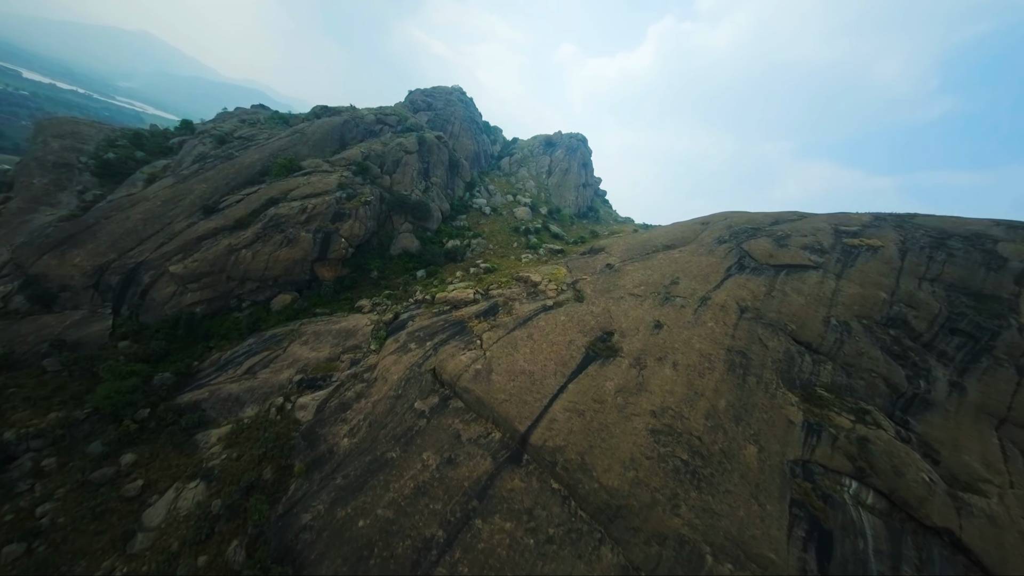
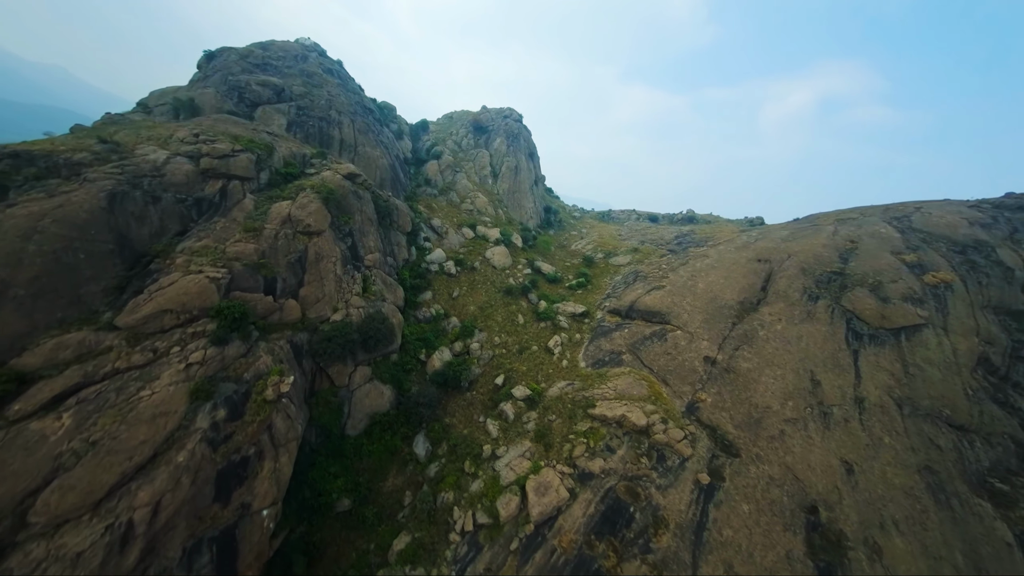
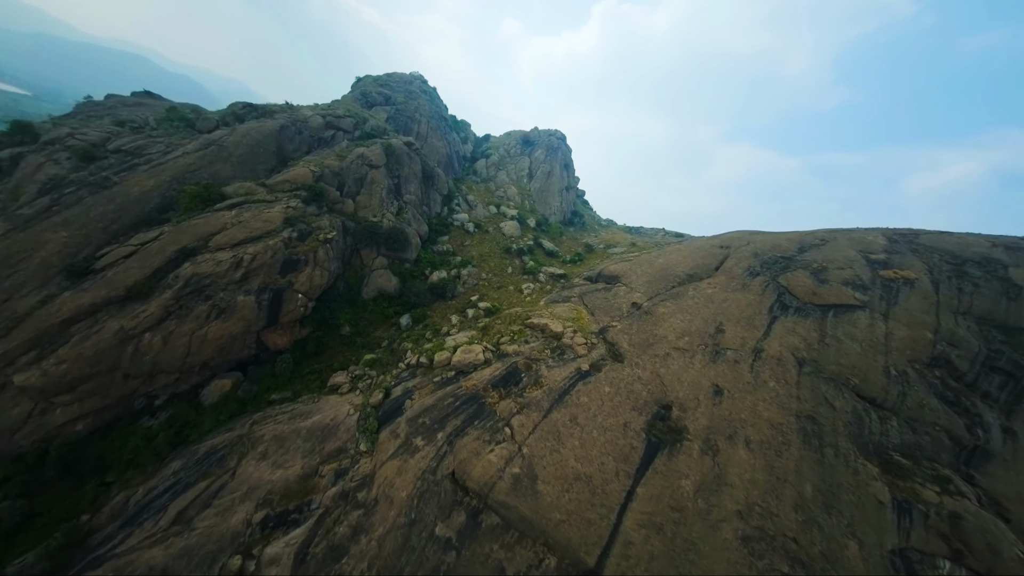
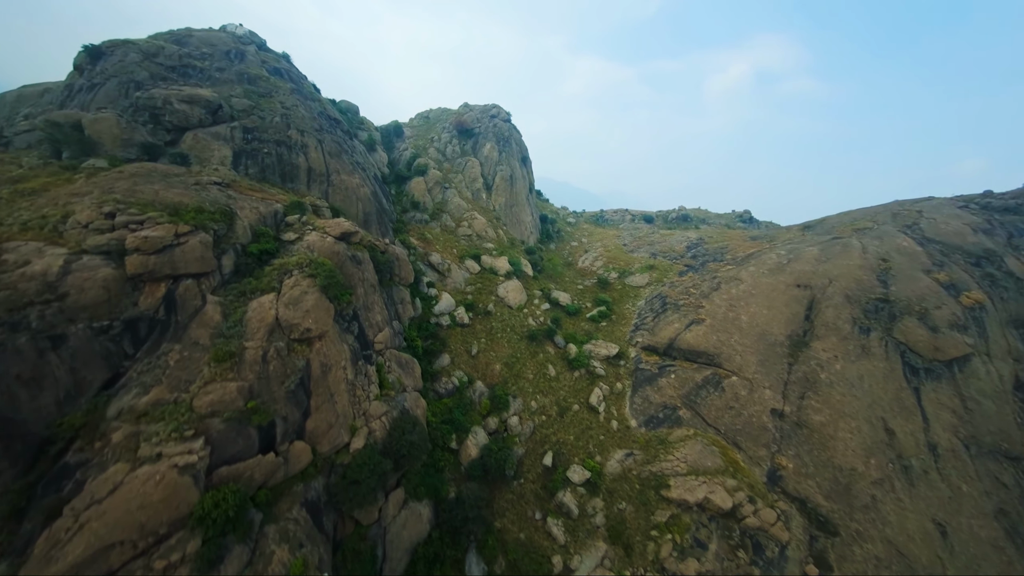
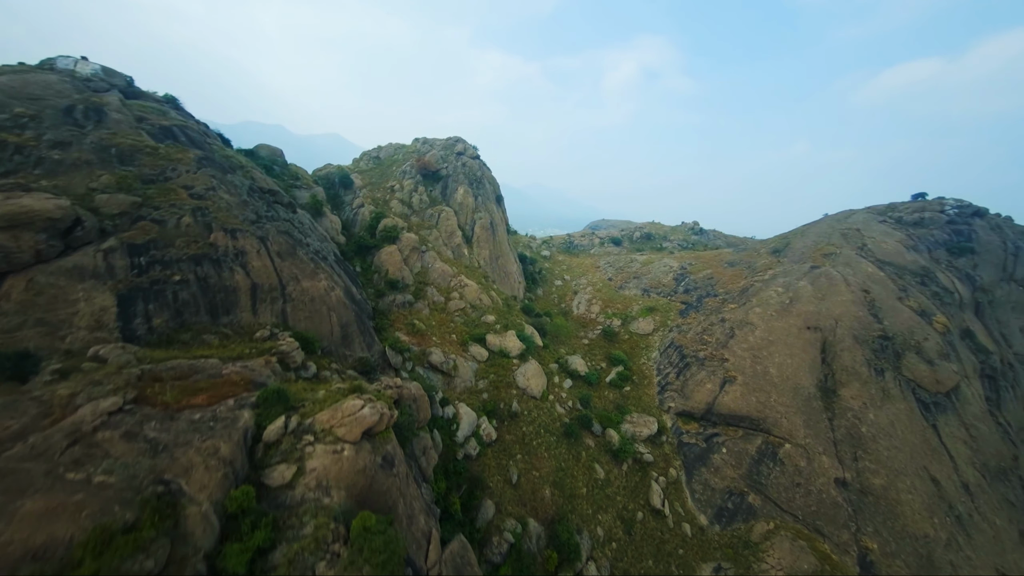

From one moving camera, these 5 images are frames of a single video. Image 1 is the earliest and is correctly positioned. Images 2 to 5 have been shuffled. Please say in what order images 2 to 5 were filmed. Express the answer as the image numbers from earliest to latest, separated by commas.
3, 2, 4, 5
